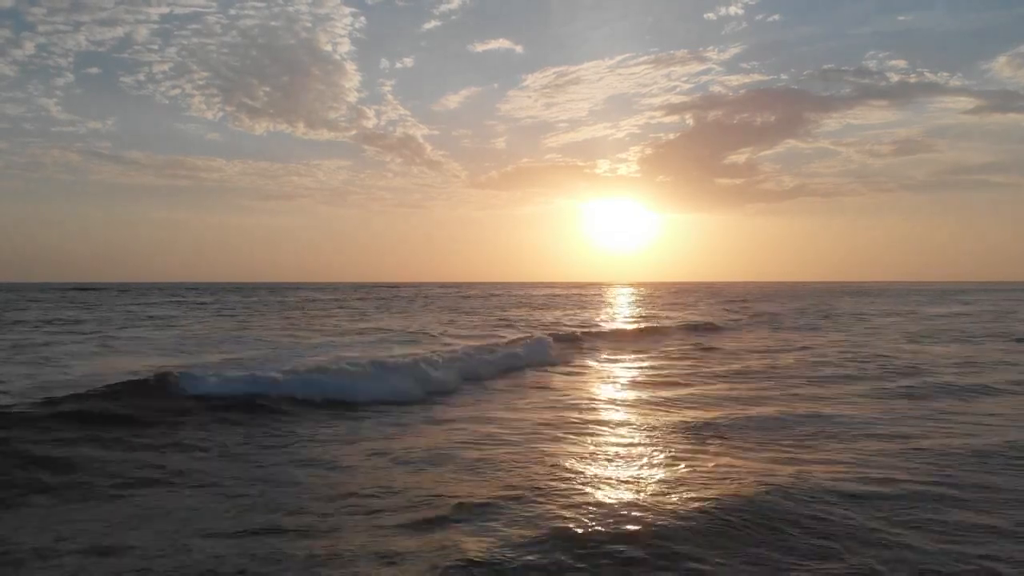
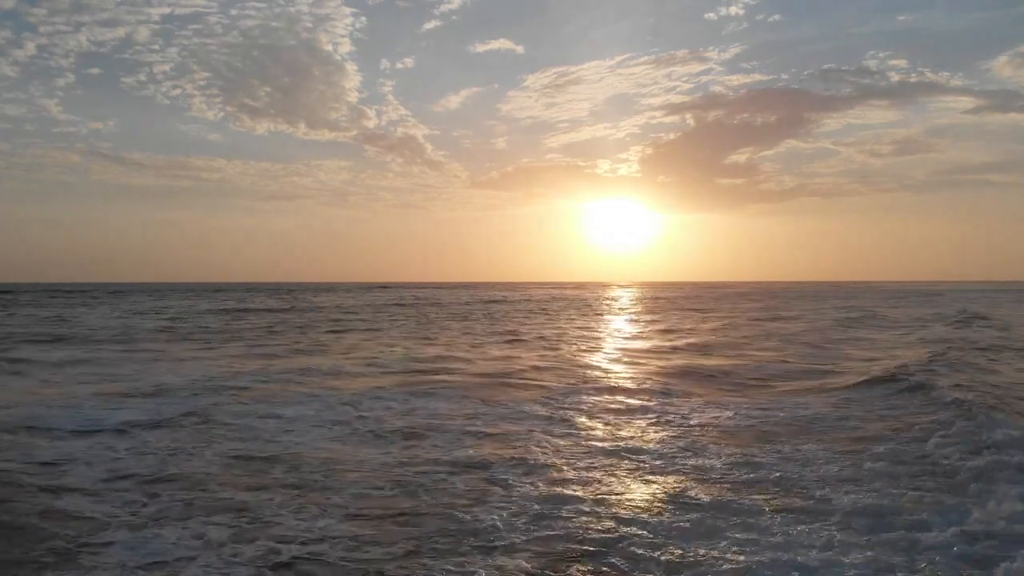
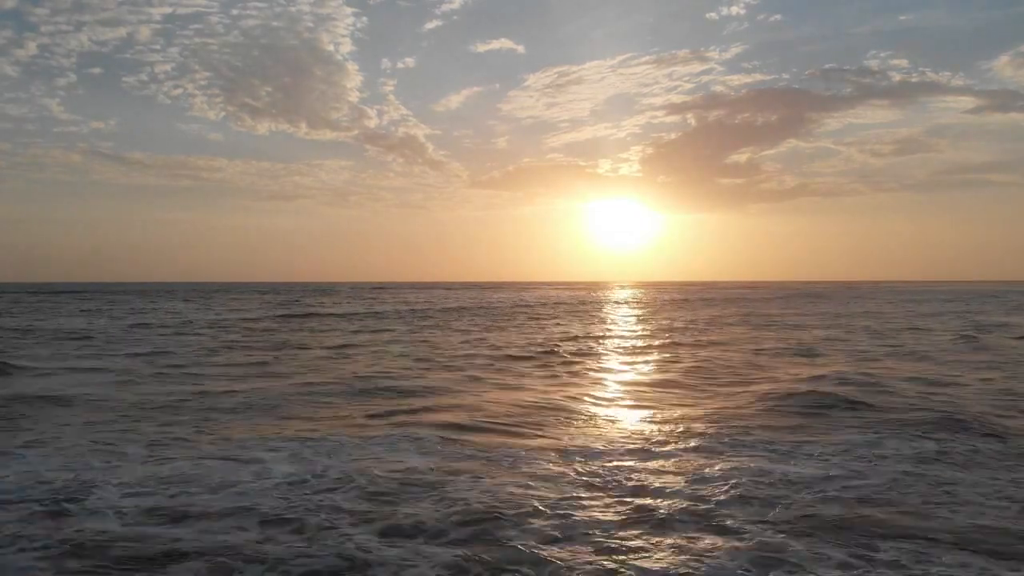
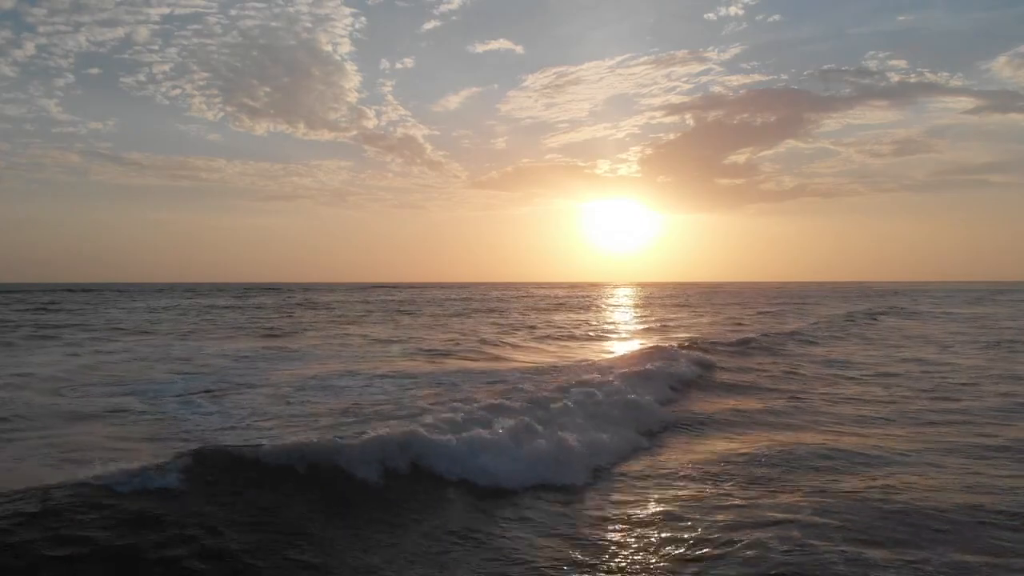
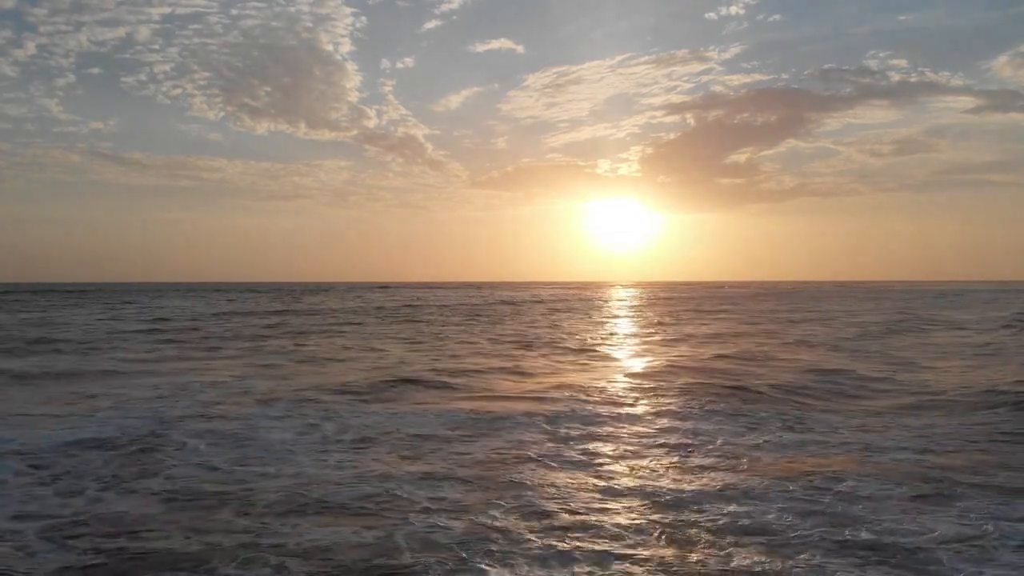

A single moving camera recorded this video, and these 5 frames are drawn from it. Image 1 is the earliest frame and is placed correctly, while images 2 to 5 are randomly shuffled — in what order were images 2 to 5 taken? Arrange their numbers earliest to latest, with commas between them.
4, 2, 5, 3
